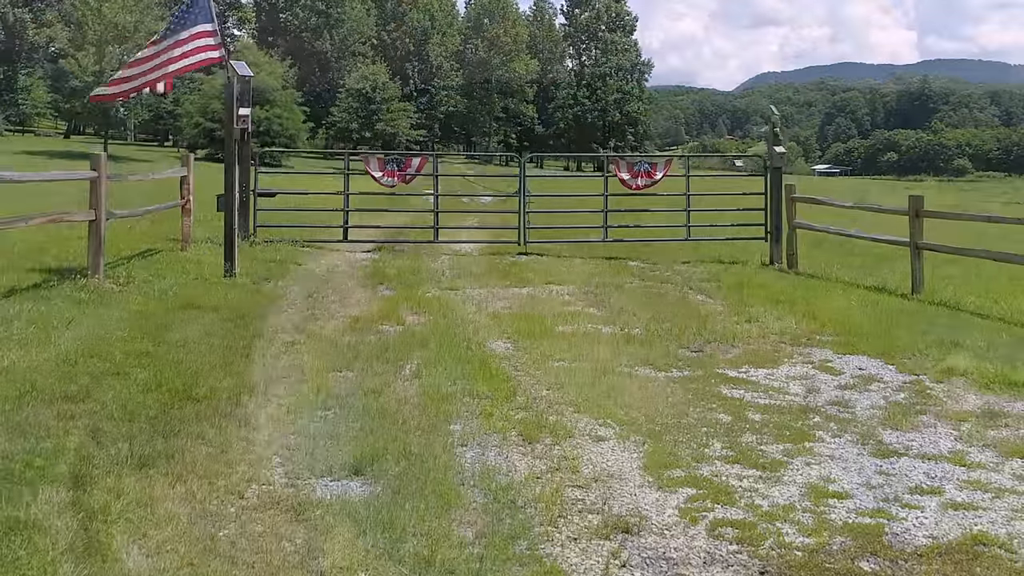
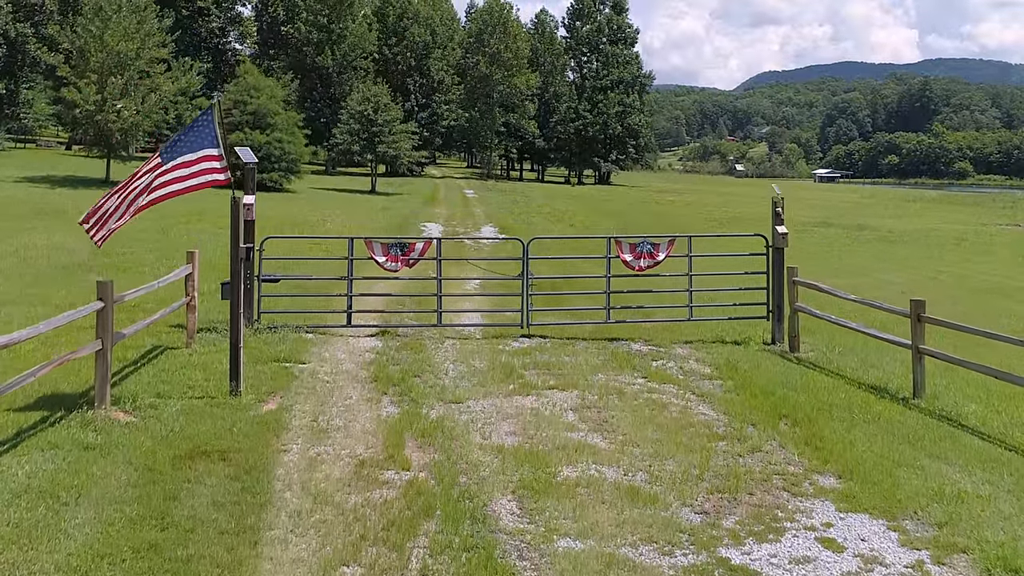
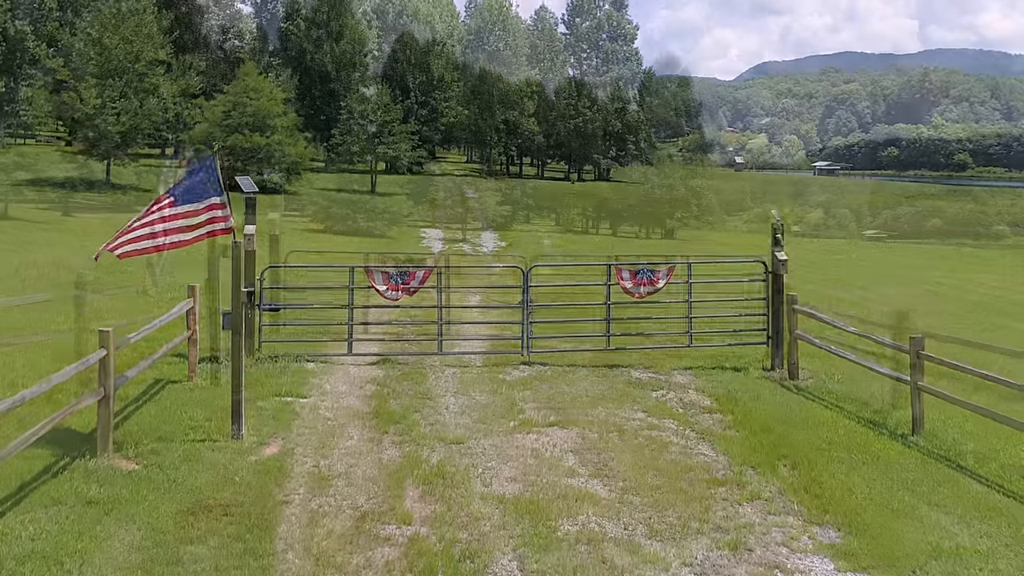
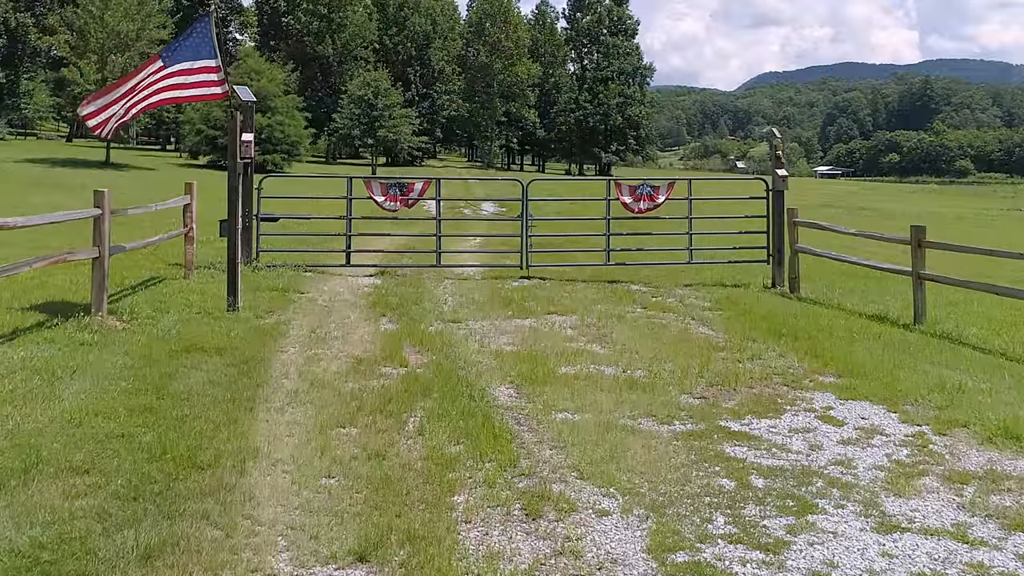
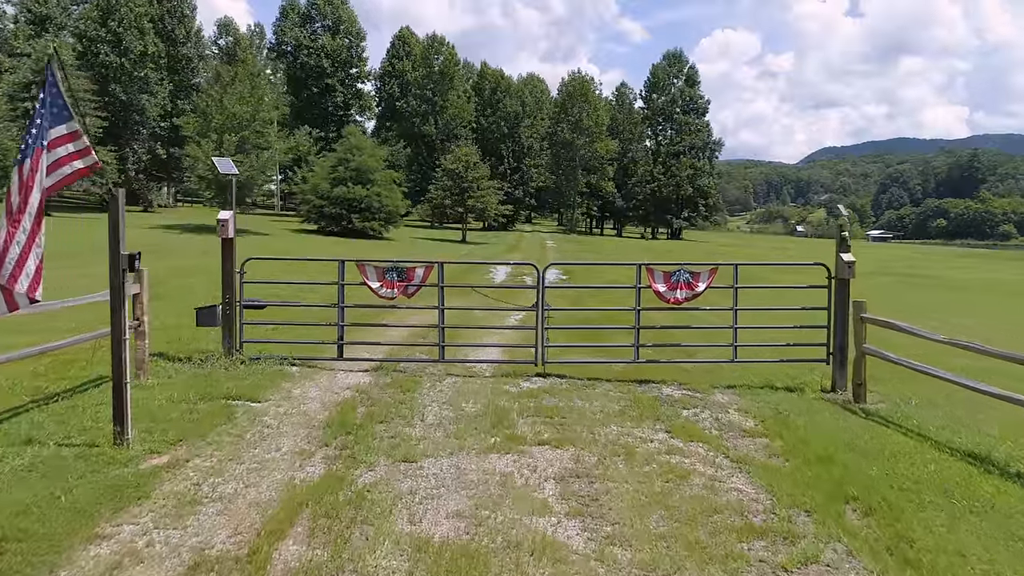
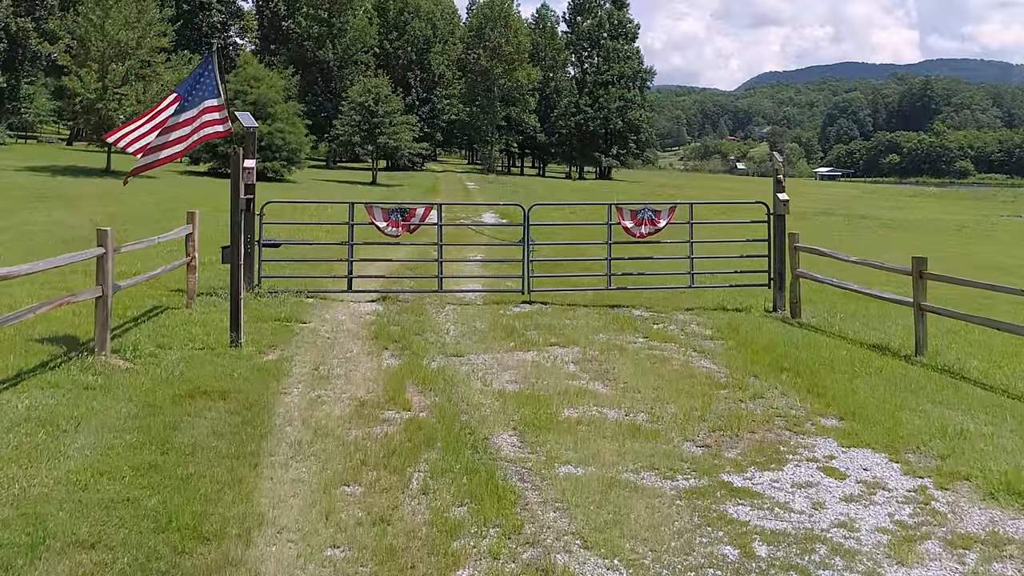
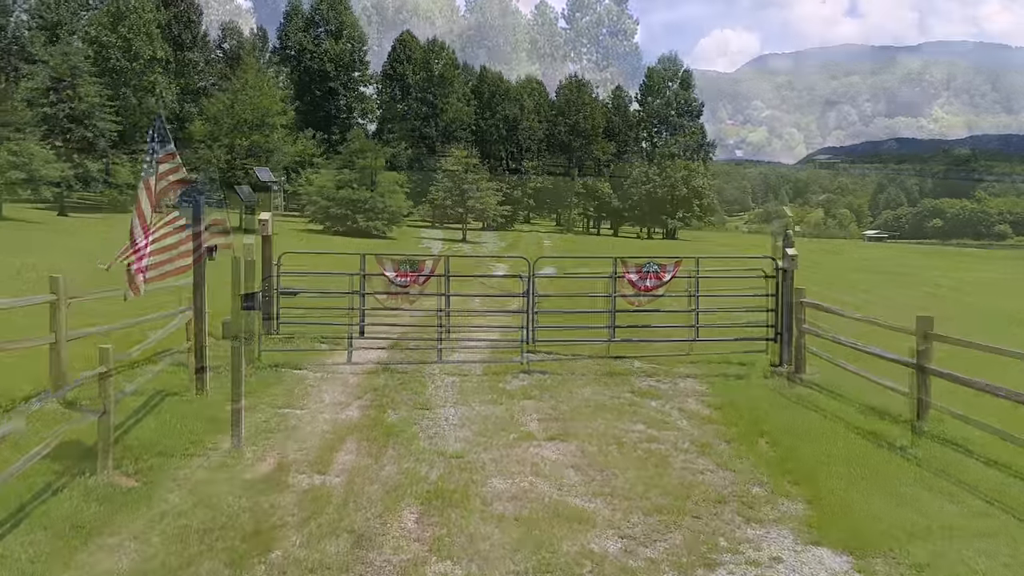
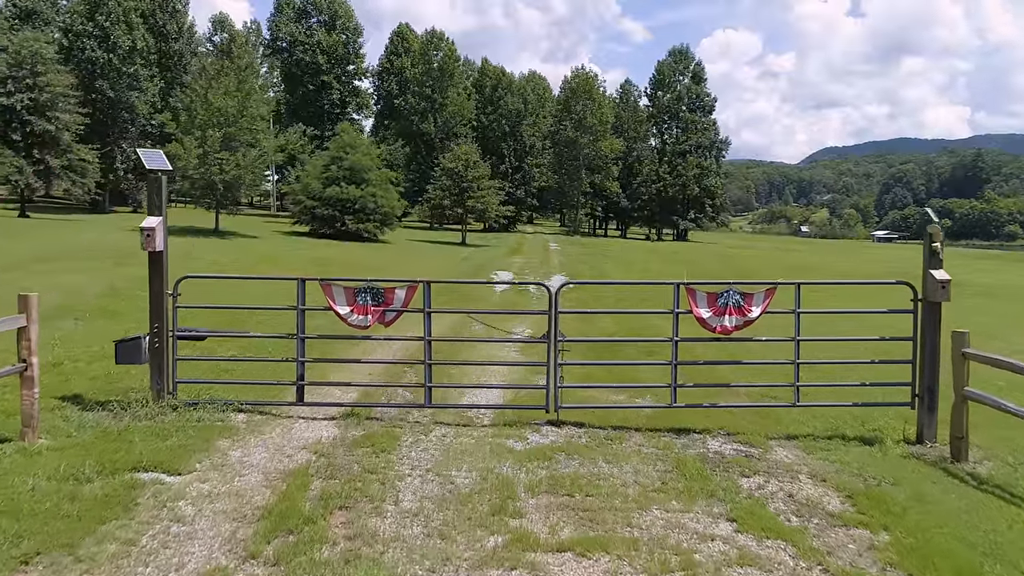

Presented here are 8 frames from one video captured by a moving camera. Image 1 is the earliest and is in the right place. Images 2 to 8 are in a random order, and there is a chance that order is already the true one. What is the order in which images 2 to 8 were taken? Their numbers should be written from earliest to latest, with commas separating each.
4, 6, 2, 3, 7, 5, 8
